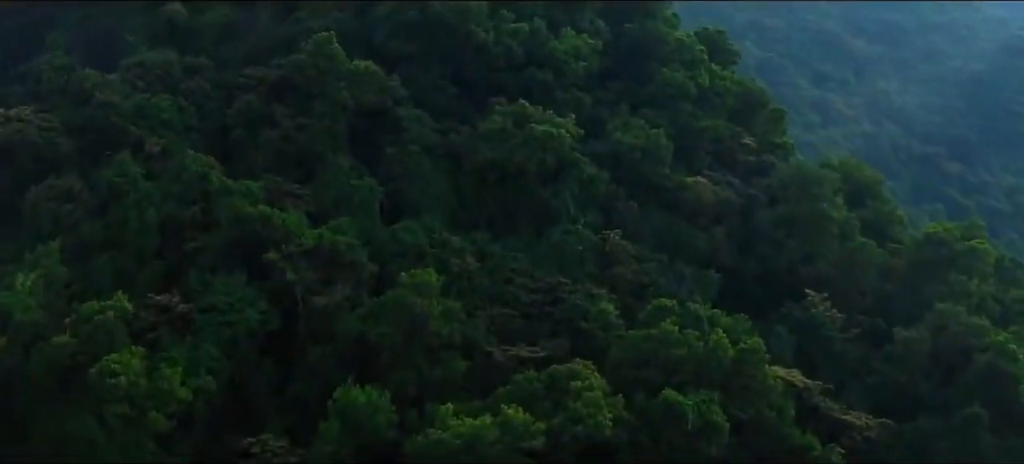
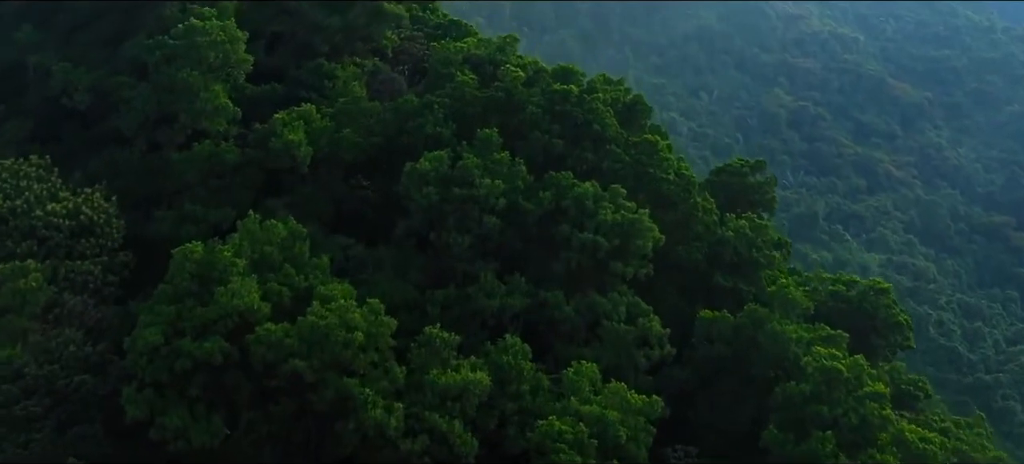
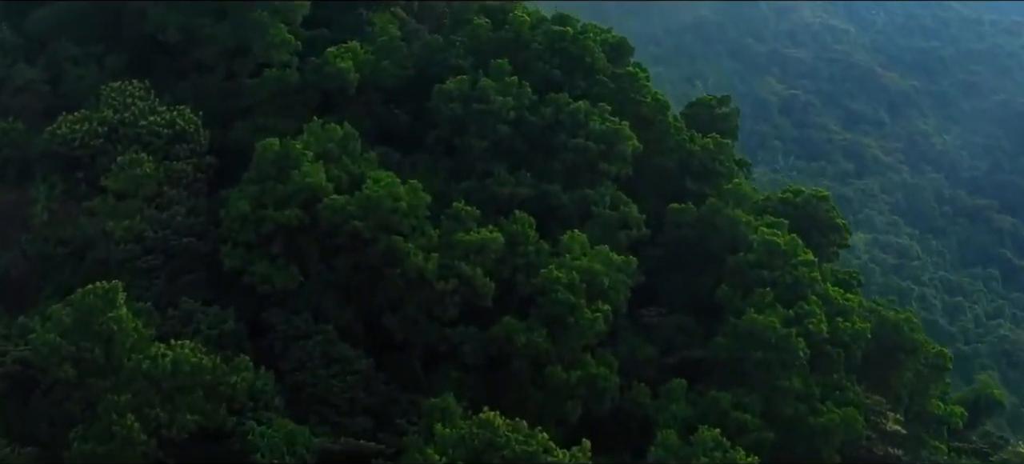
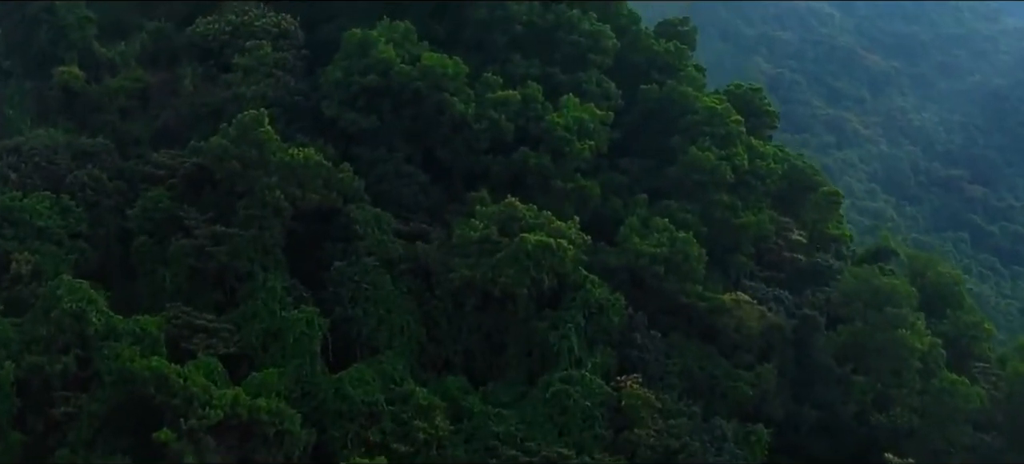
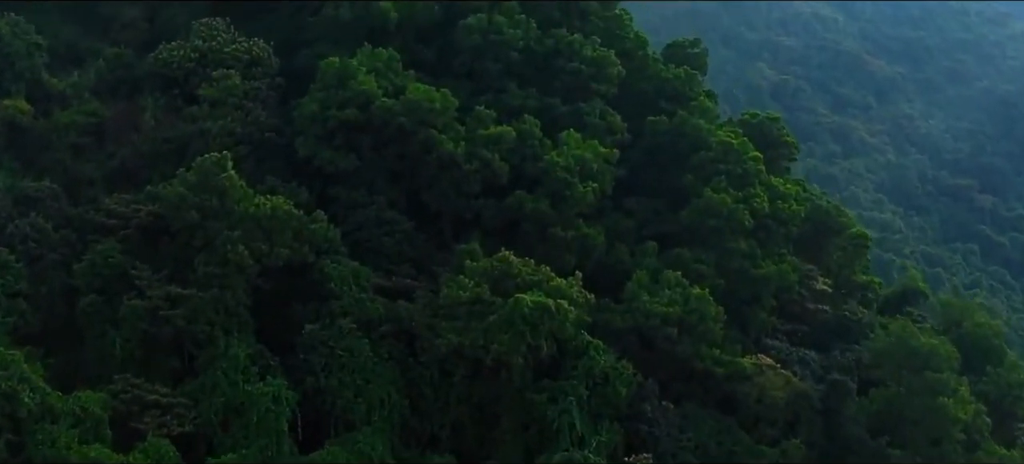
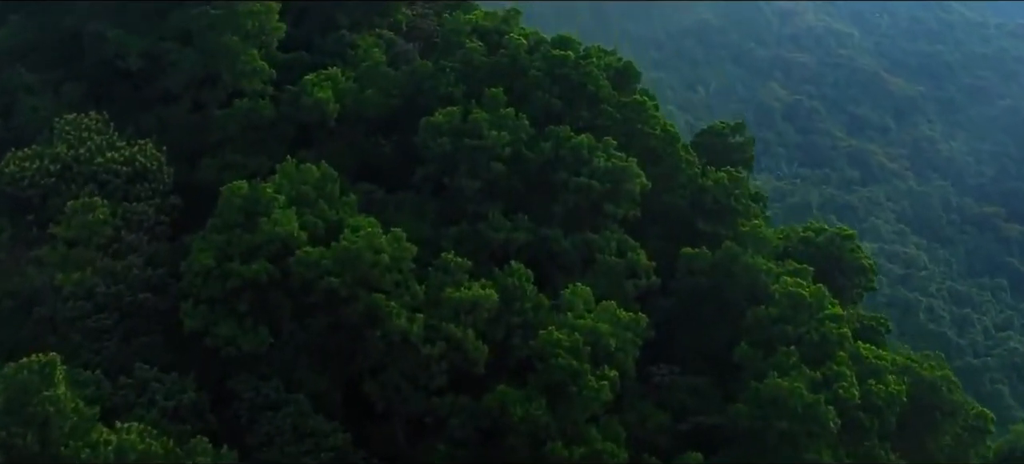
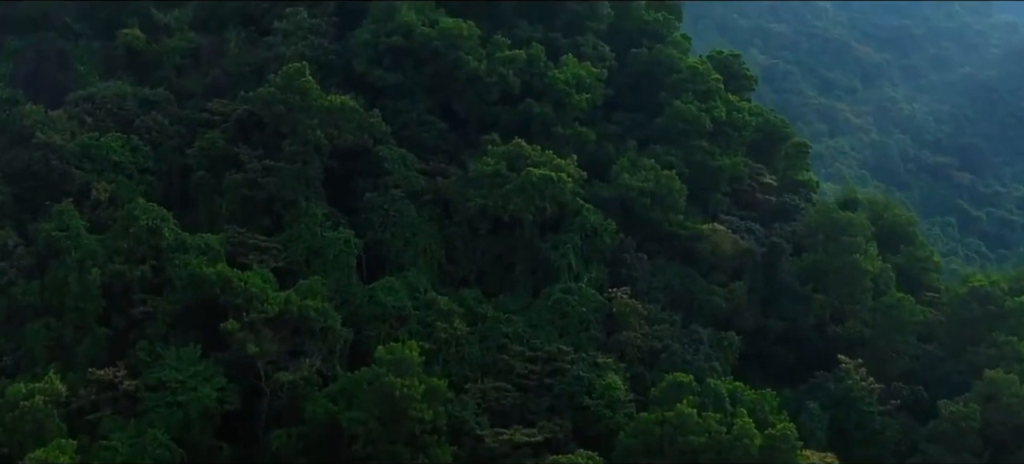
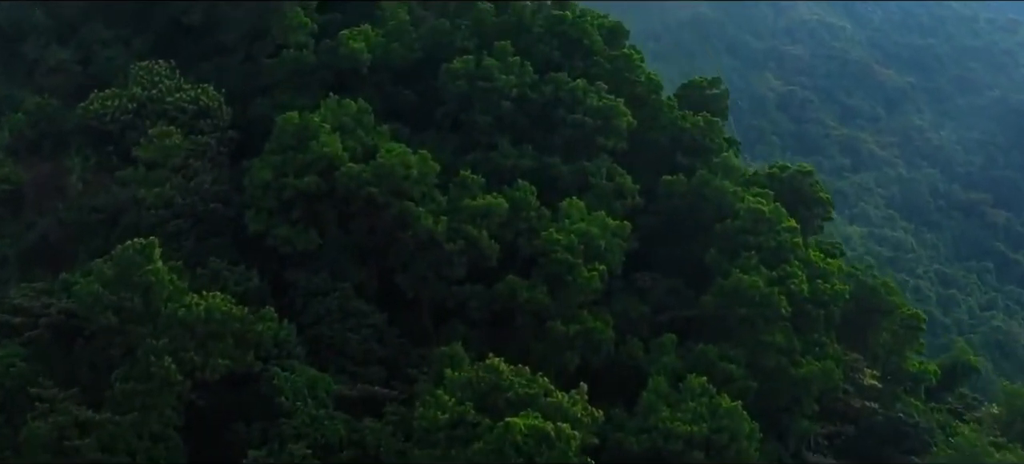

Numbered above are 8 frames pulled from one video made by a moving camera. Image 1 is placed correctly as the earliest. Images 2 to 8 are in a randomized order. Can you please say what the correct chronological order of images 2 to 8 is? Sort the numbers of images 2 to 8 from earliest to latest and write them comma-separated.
7, 4, 5, 8, 3, 6, 2
